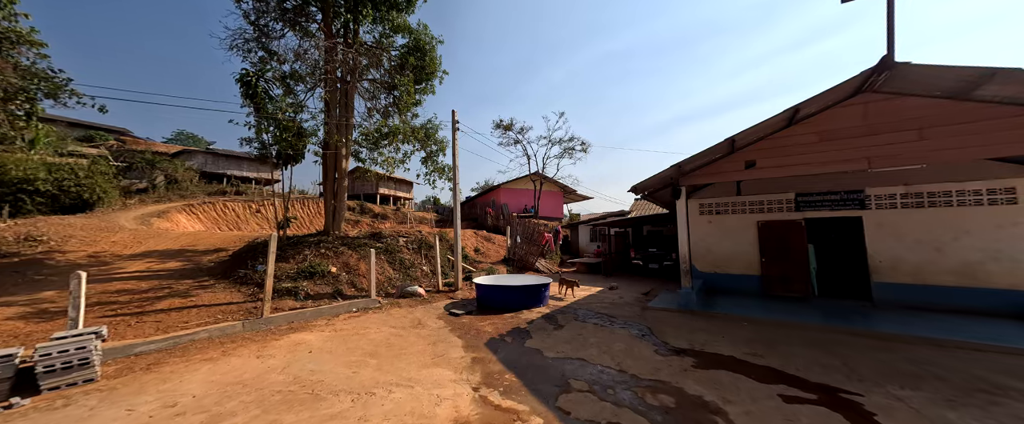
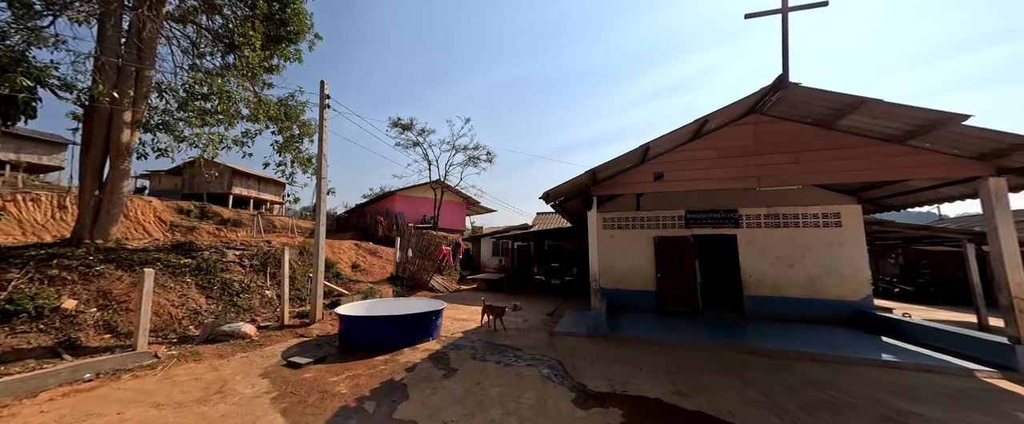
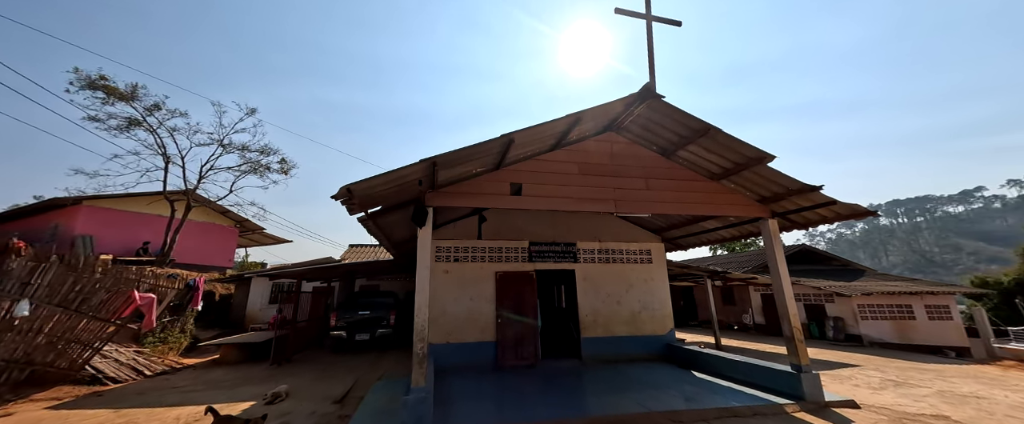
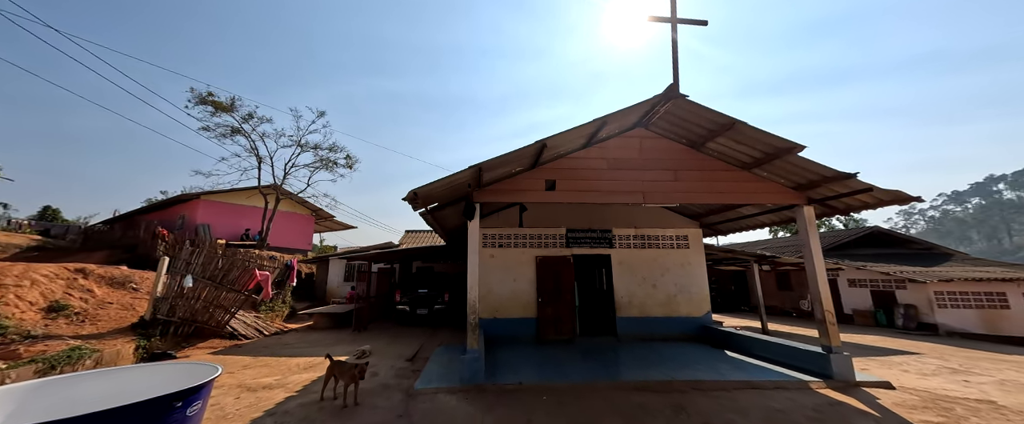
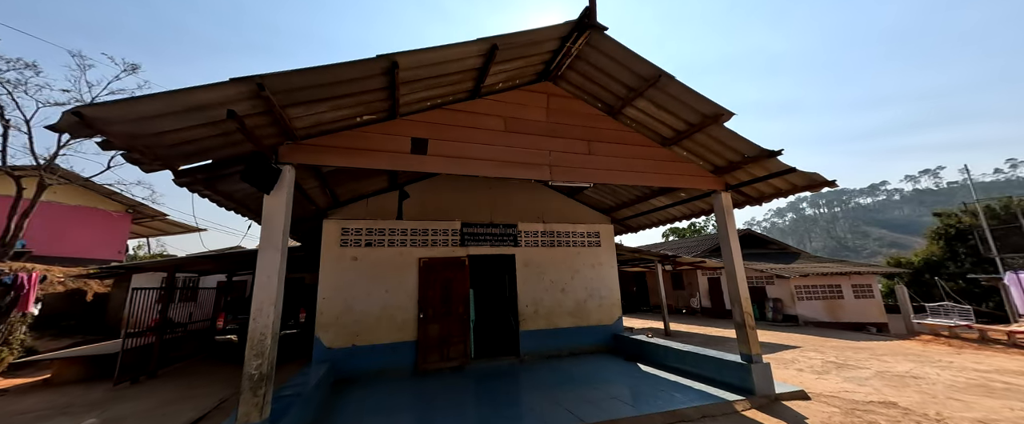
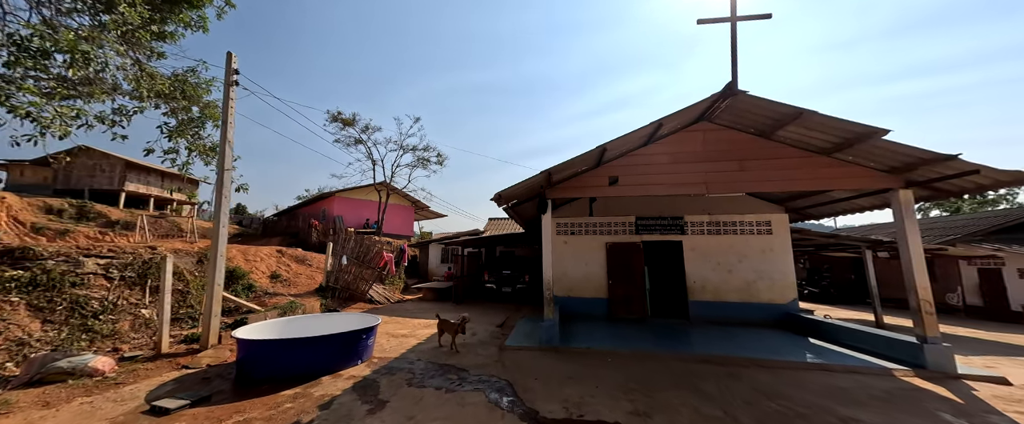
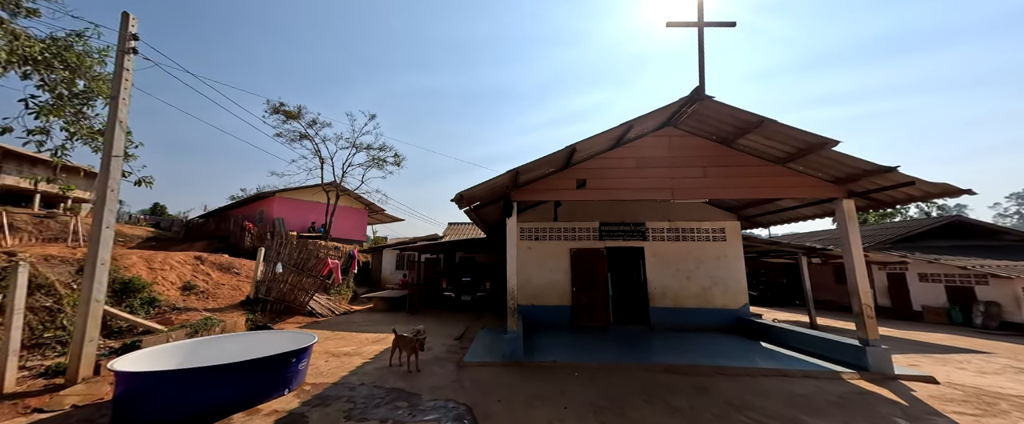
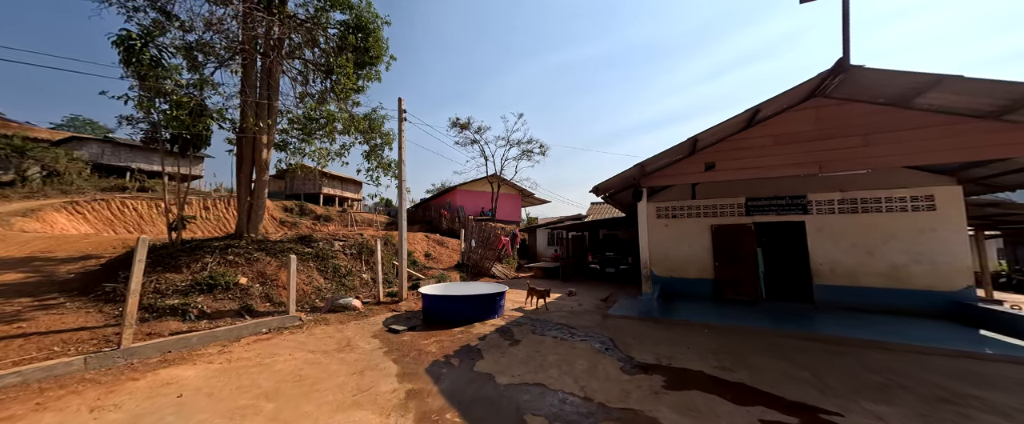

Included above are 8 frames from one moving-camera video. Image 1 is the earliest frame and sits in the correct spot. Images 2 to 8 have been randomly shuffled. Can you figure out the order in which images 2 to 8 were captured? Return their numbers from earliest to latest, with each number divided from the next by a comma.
8, 2, 6, 7, 4, 3, 5
